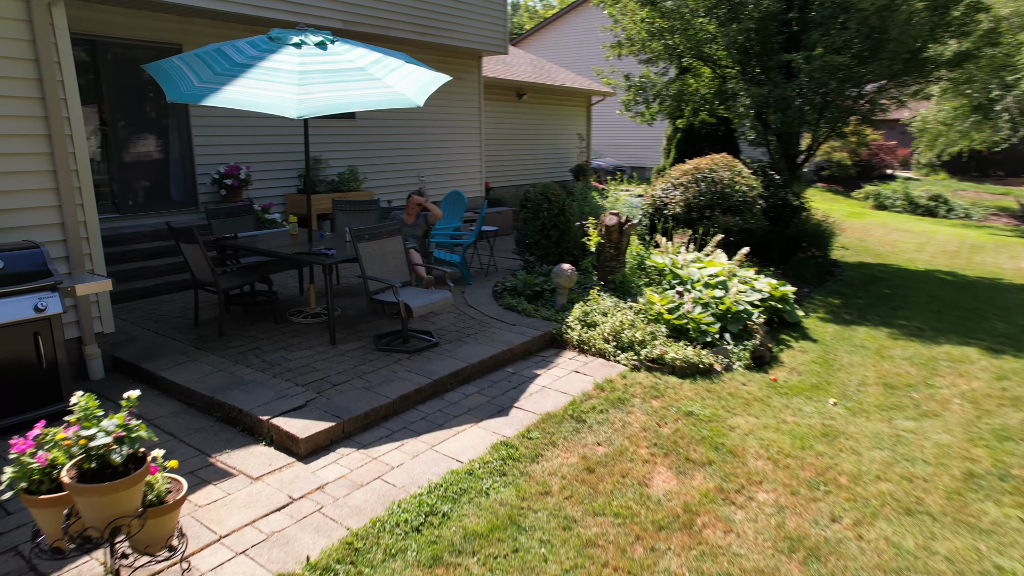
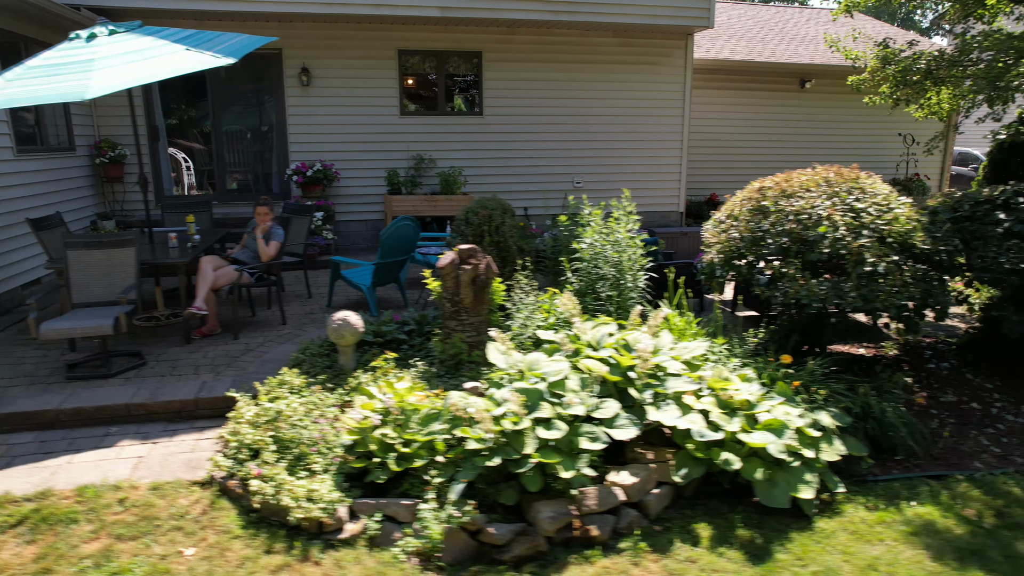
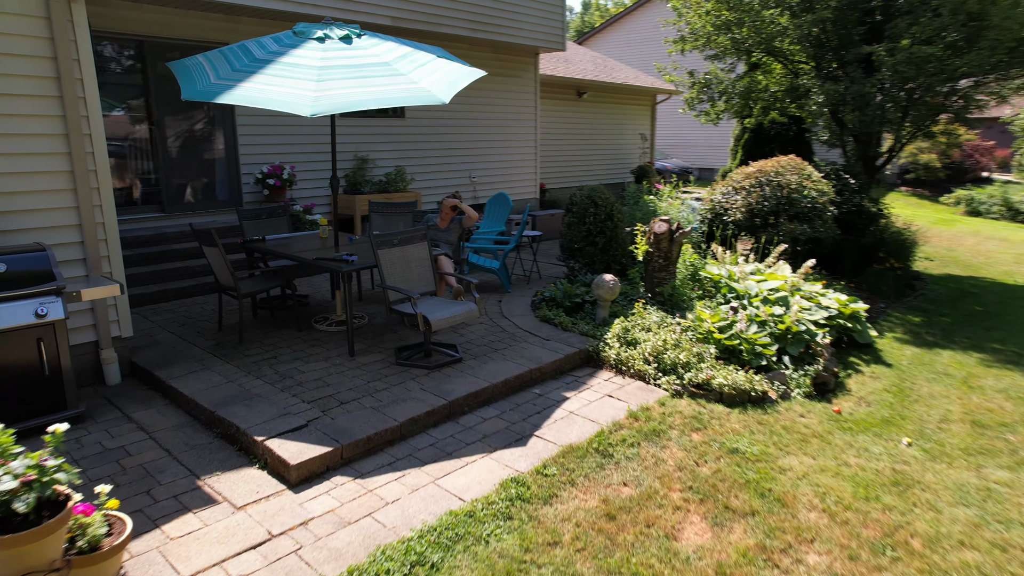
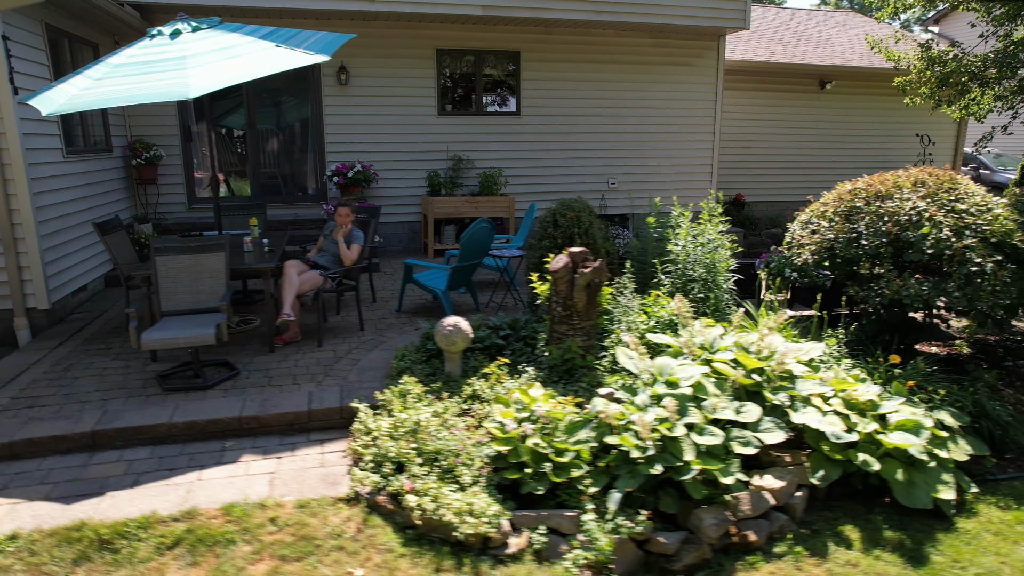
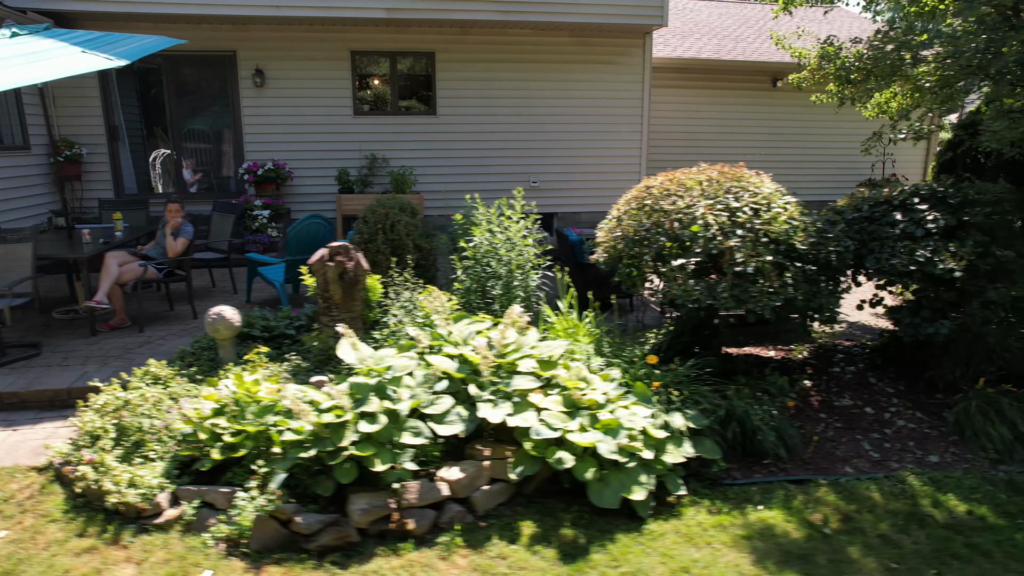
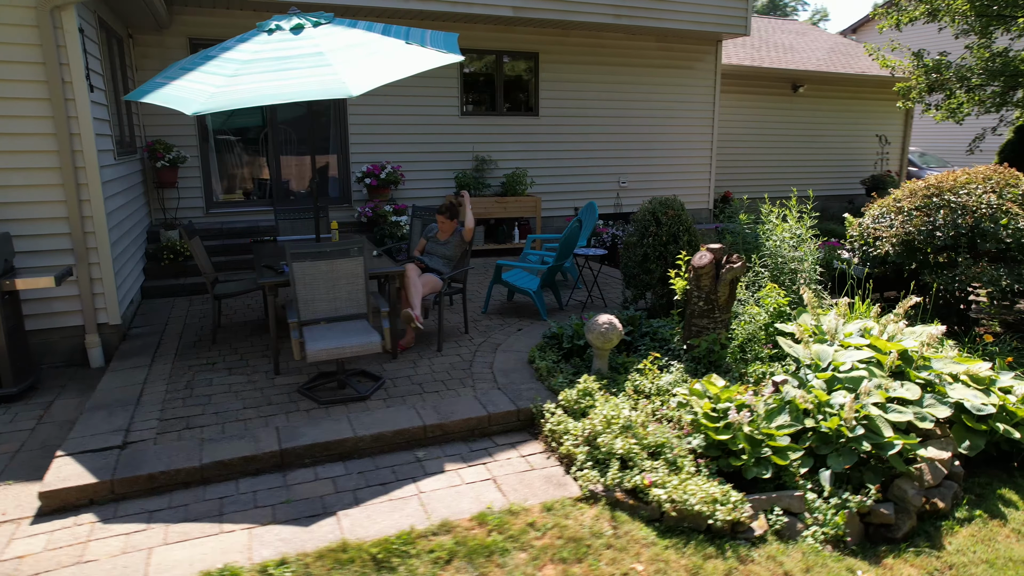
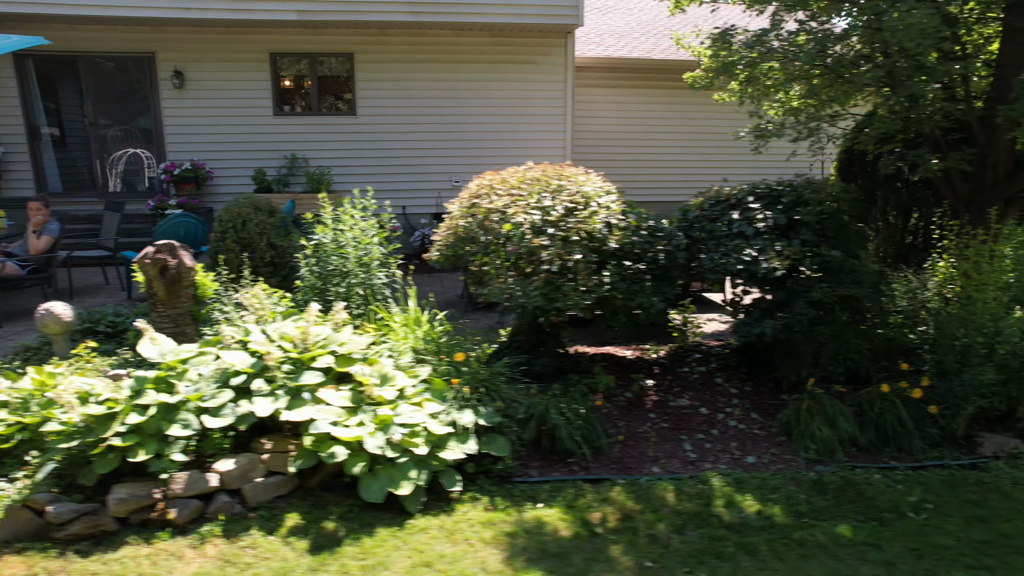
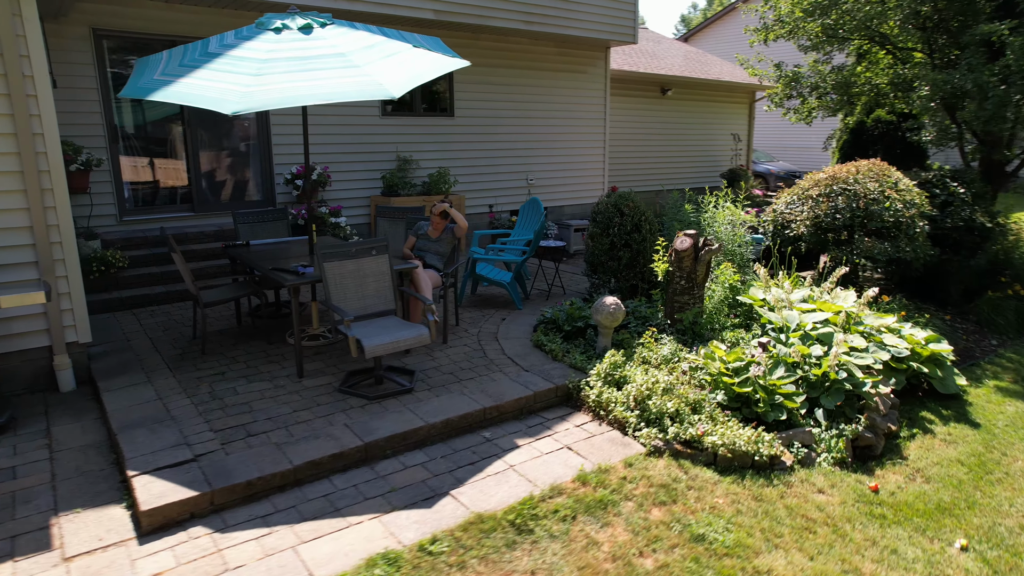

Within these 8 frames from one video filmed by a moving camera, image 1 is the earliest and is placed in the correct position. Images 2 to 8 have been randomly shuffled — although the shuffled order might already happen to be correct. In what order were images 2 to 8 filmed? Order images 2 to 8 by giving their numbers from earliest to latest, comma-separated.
3, 8, 6, 4, 2, 5, 7
